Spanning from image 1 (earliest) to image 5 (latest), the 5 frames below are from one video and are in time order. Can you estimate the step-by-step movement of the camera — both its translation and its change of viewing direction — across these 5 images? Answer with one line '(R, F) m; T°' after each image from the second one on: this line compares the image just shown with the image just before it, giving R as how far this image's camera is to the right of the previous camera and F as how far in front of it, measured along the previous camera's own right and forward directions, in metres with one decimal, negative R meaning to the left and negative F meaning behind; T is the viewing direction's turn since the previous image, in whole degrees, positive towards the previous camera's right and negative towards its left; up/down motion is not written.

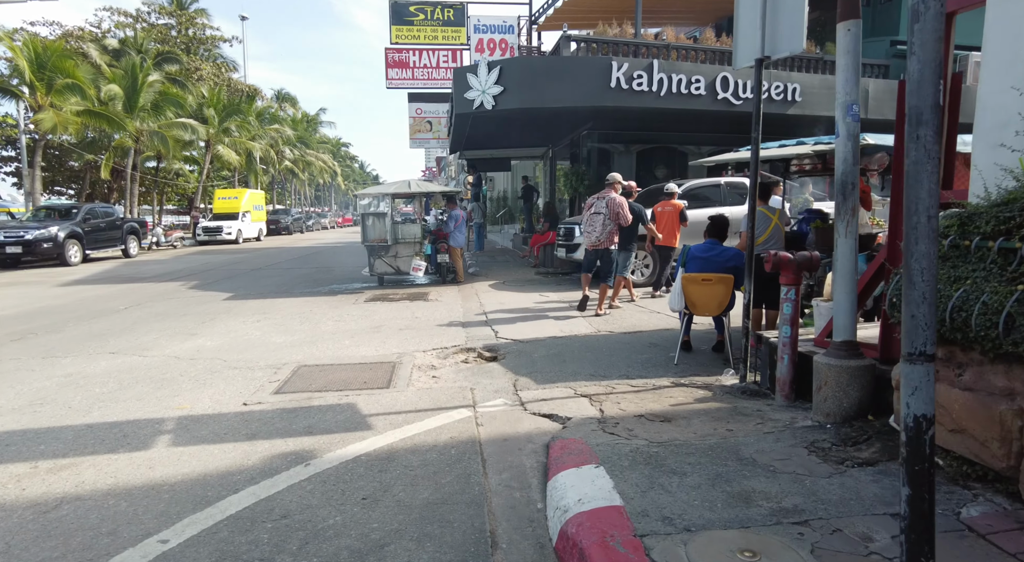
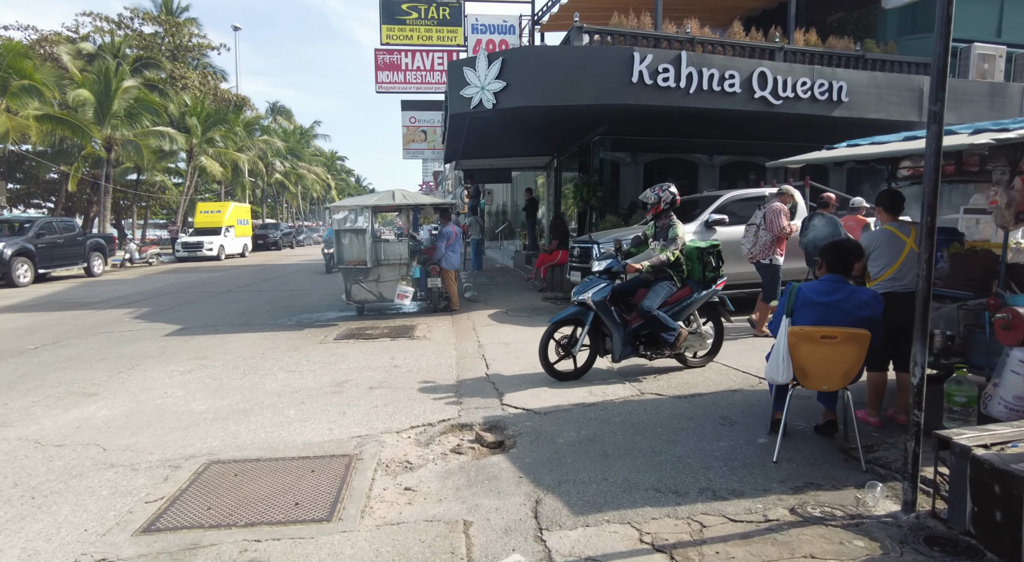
(-0.1, +1.9) m; 0°
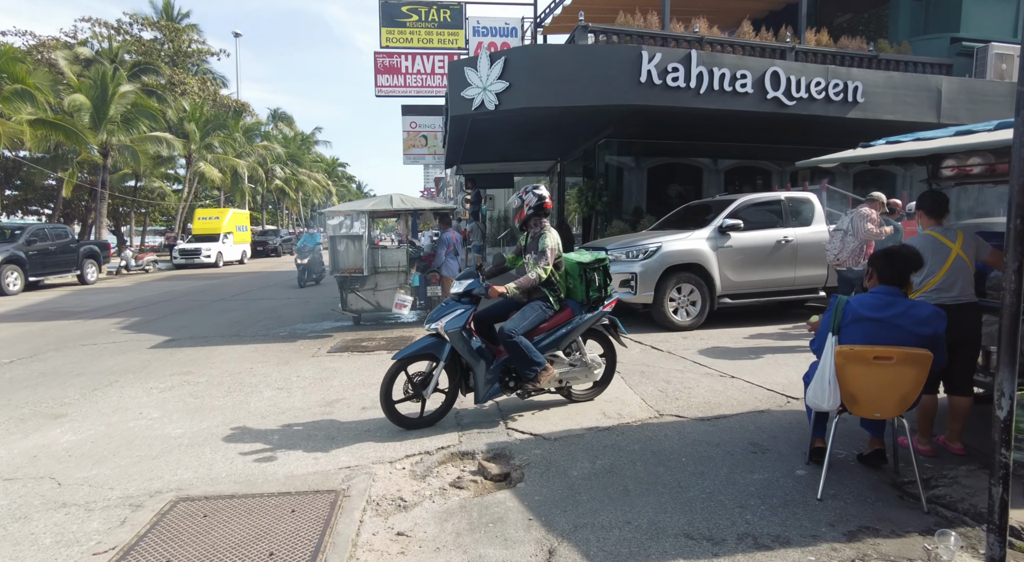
(0.0, +0.5) m; 0°
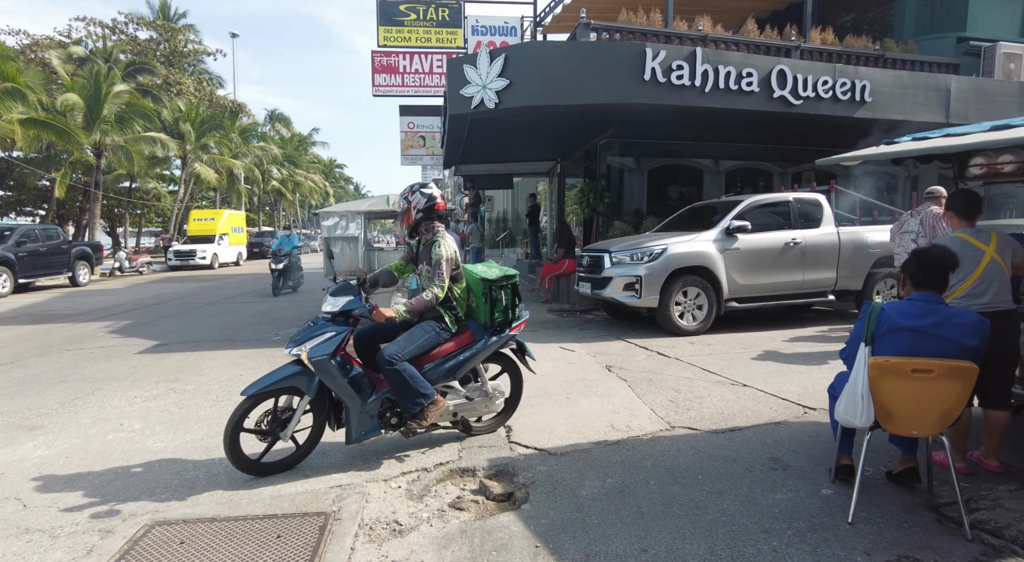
(0.0, +0.3) m; 0°
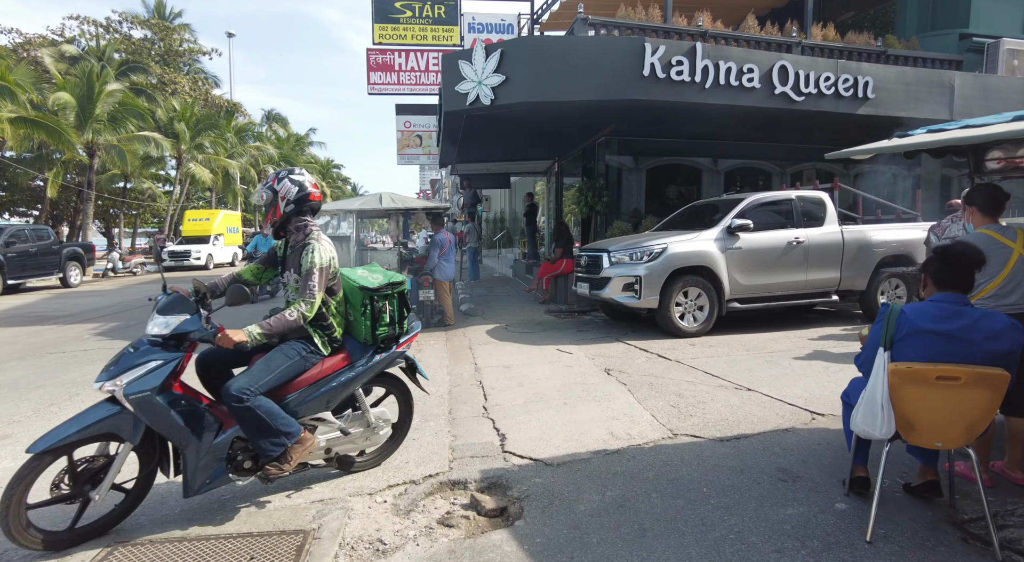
(0.0, +0.2) m; 0°
